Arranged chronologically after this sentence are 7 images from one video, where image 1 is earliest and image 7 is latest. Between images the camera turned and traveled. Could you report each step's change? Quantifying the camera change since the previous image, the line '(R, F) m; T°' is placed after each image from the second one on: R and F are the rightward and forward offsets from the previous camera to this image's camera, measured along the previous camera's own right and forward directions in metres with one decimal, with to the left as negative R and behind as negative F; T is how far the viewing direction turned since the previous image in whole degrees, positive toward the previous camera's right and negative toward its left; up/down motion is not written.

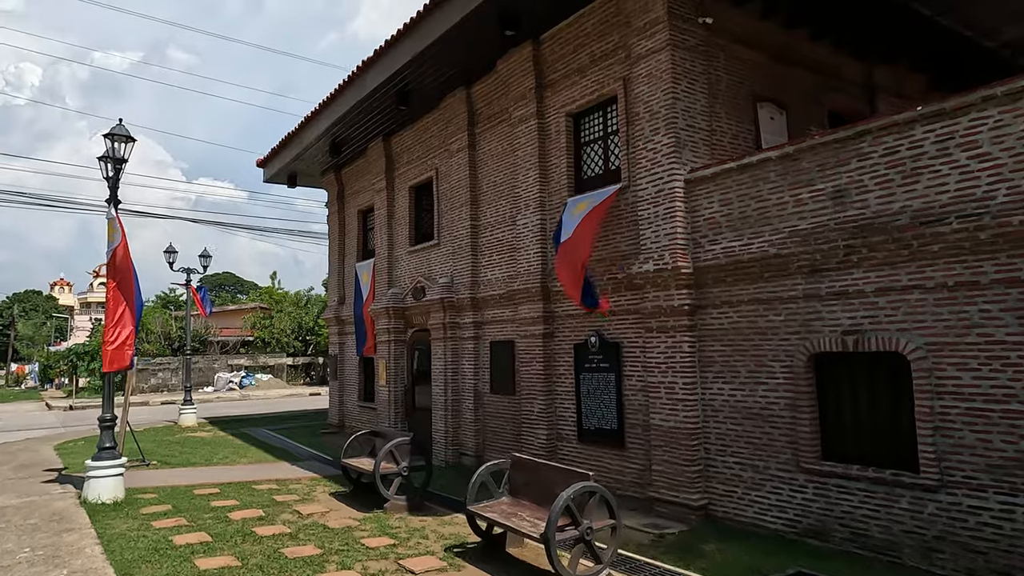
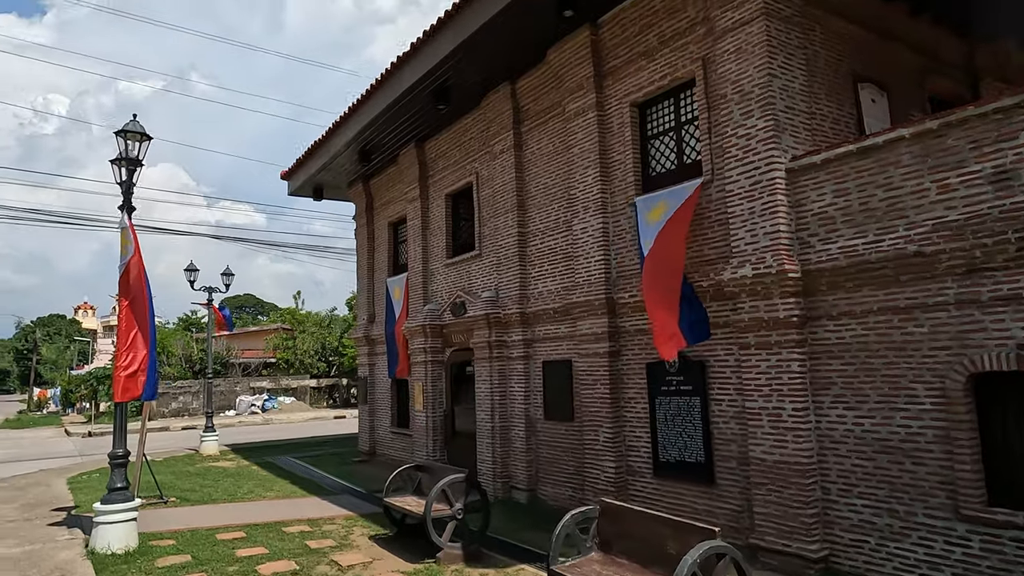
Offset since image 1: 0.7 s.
(-0.6, +1.1) m; -1°
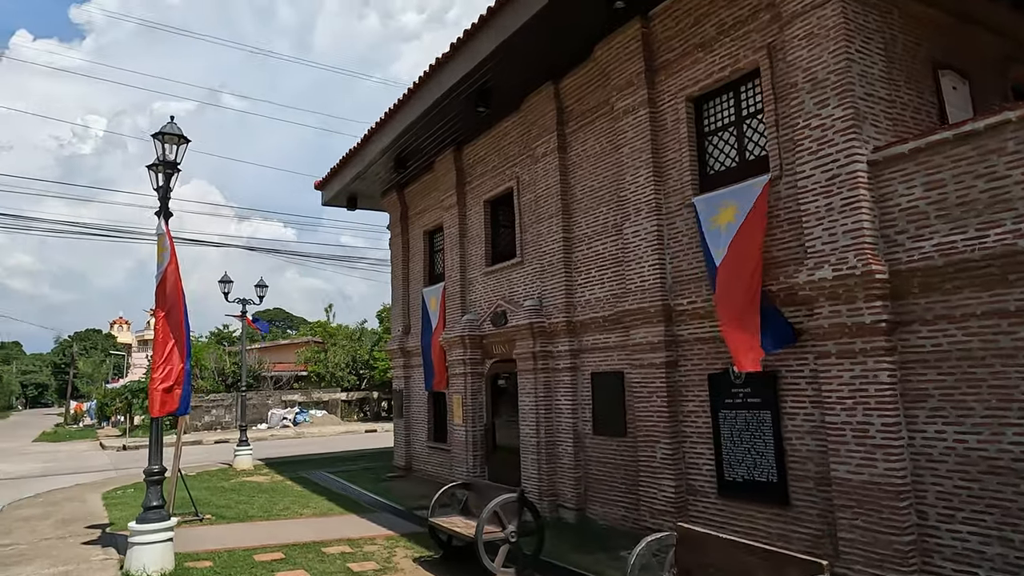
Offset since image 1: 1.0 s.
(-0.3, +0.5) m; -2°
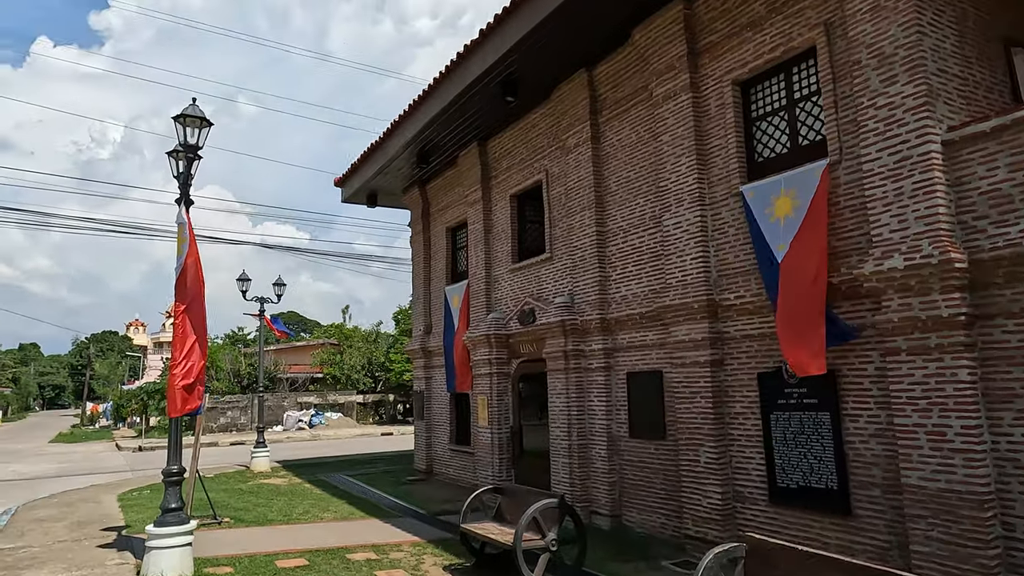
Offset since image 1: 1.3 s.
(-0.3, +0.4) m; -1°
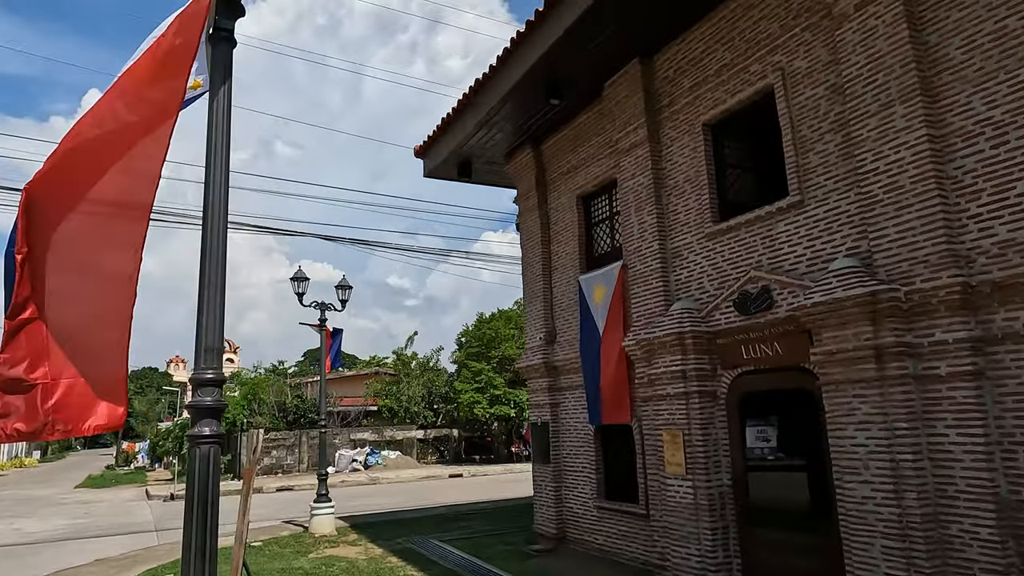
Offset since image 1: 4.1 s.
(-2.0, +4.1) m; -3°
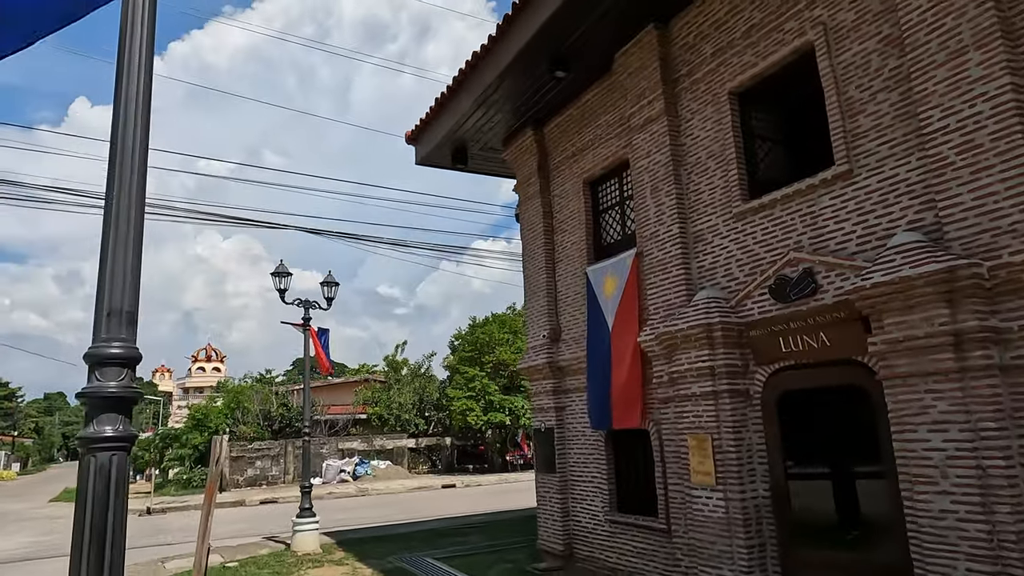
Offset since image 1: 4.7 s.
(-0.2, +0.9) m; +1°
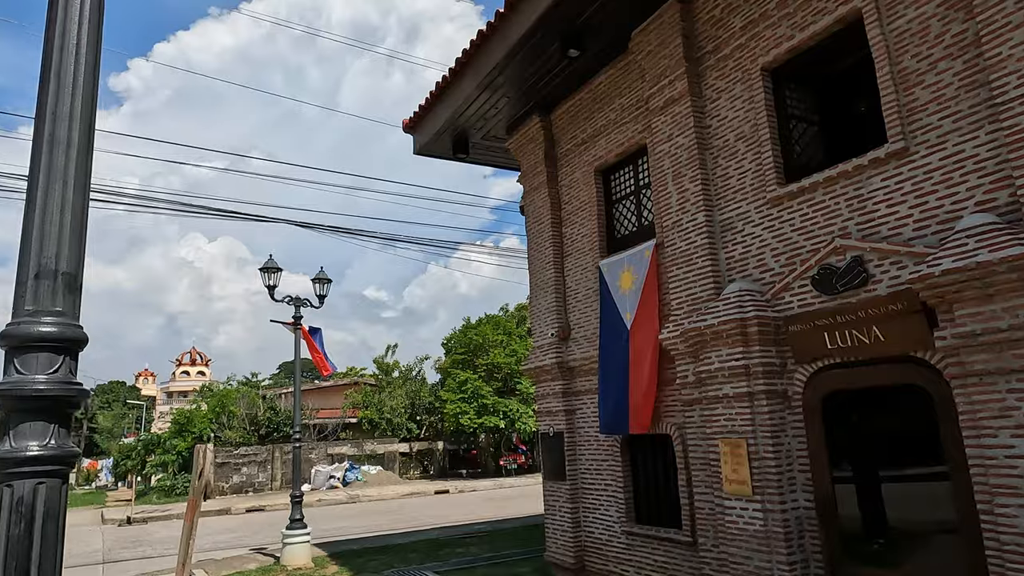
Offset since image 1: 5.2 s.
(-0.3, +0.6) m; +1°
